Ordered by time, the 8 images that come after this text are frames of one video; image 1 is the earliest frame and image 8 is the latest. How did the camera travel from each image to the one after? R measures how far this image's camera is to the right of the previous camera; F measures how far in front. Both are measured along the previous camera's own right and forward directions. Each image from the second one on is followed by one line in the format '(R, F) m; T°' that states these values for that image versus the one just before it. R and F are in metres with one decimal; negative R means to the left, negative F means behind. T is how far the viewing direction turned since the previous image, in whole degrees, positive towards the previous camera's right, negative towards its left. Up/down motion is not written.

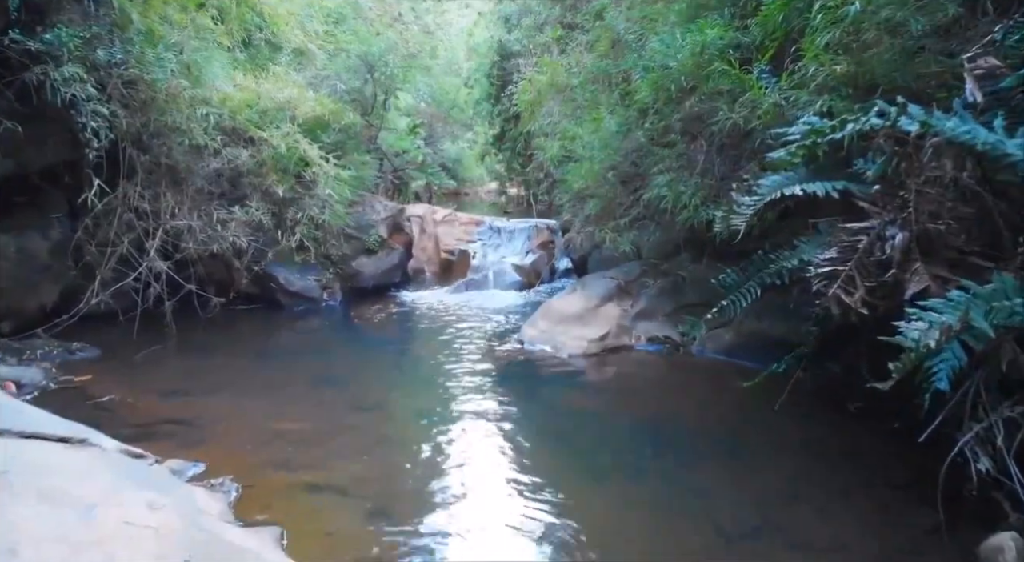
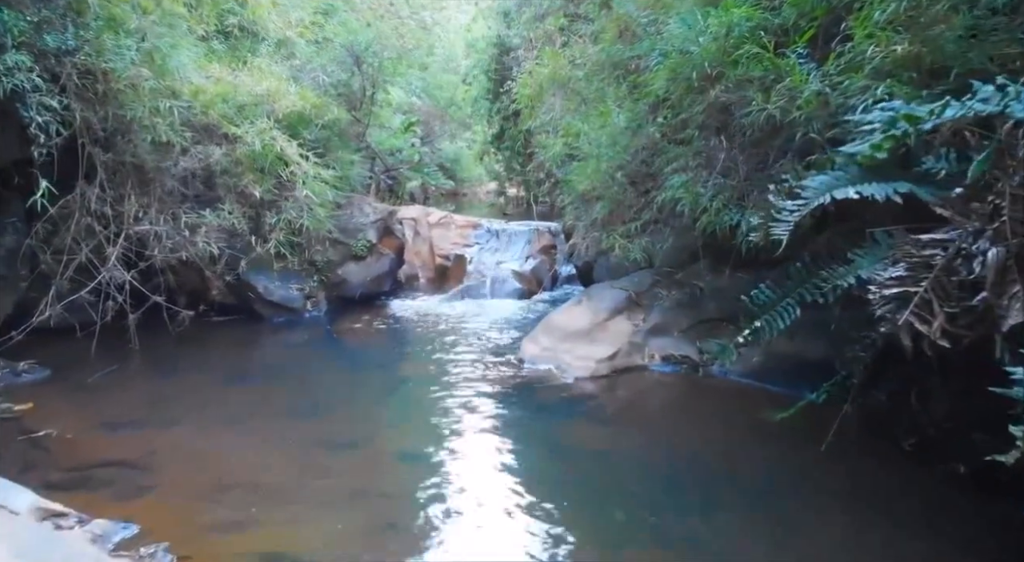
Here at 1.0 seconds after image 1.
(0.0, +0.6) m; 0°
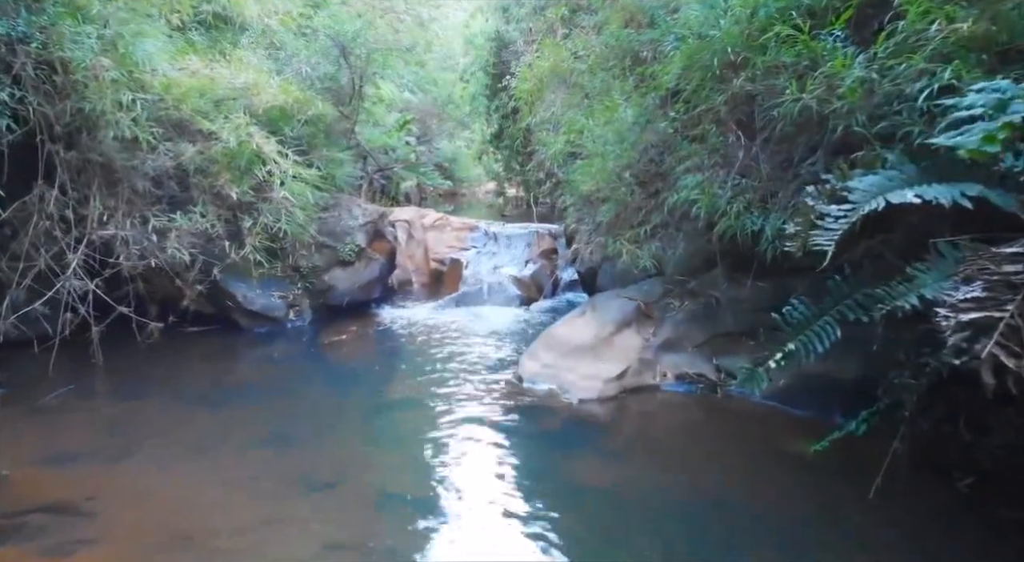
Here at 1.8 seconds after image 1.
(0.0, +0.5) m; 0°
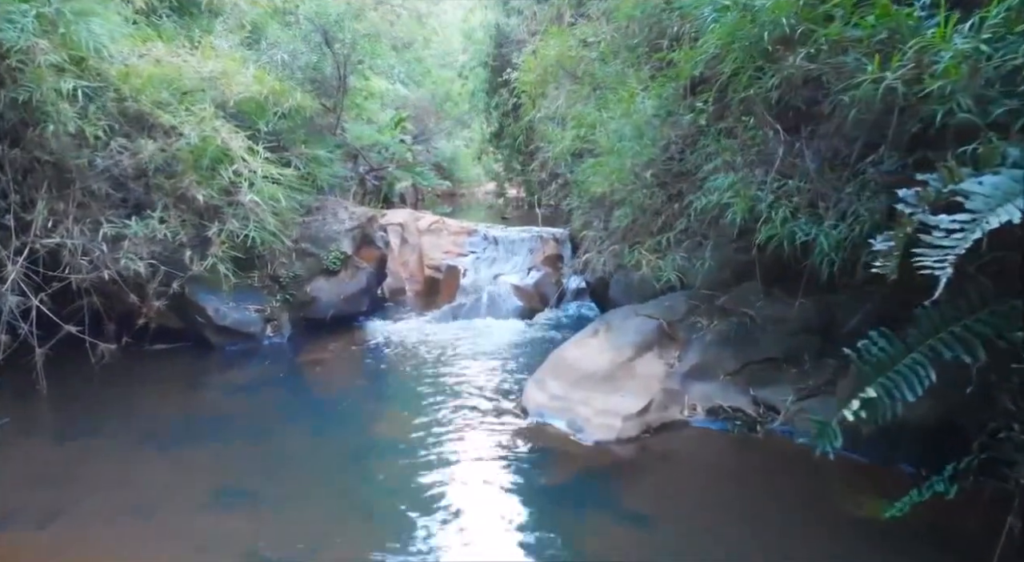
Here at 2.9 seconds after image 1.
(0.0, +0.7) m; 0°
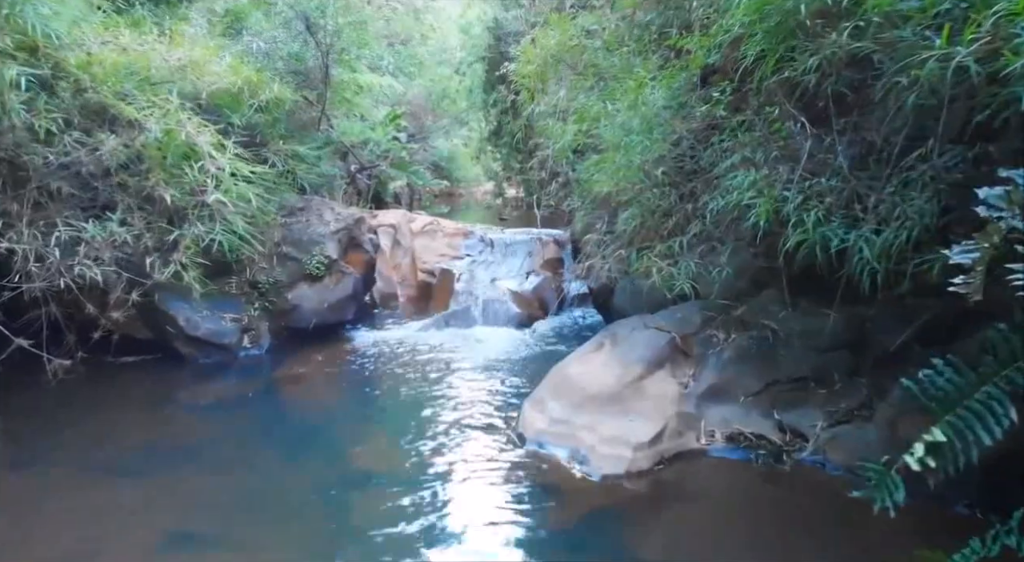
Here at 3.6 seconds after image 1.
(0.0, +0.4) m; 0°
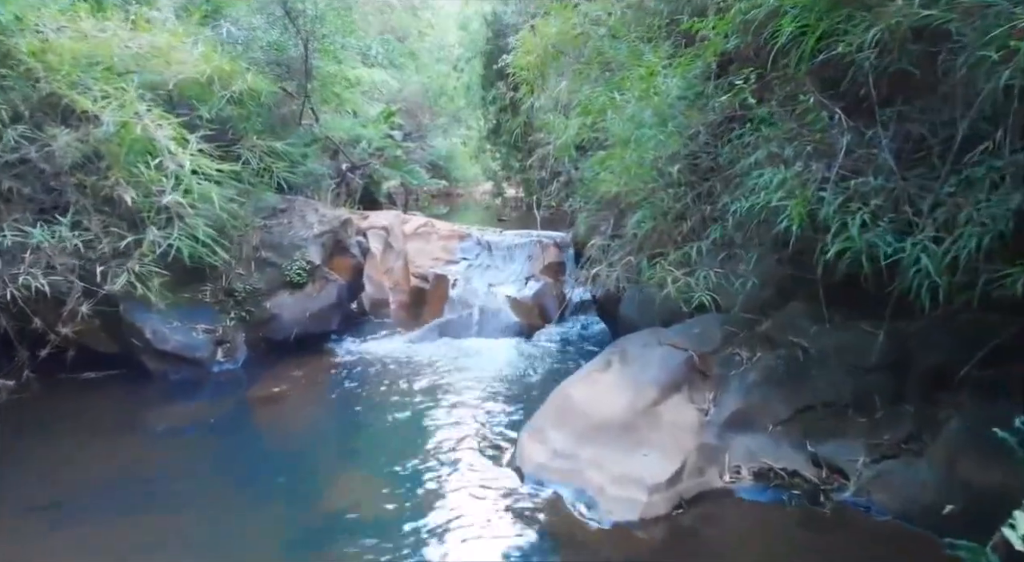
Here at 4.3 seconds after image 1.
(0.0, +0.5) m; 0°
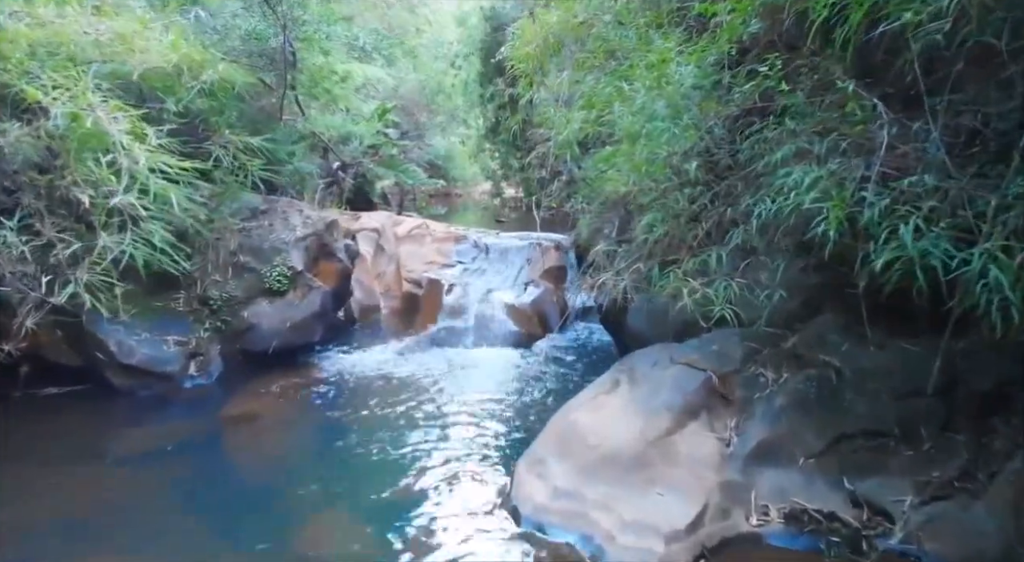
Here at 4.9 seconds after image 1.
(0.0, +0.4) m; 0°
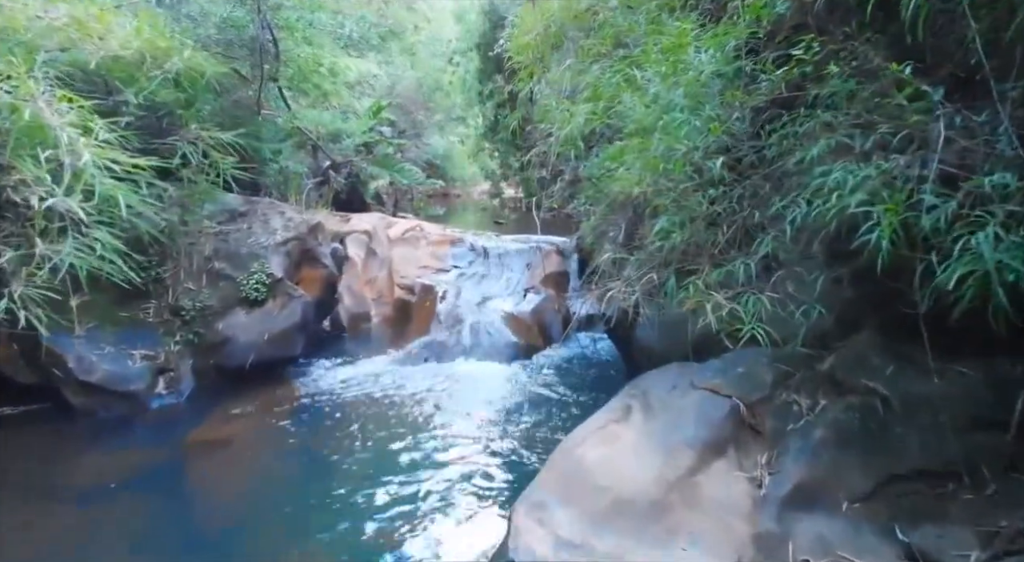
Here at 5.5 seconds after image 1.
(0.0, +0.4) m; 0°
